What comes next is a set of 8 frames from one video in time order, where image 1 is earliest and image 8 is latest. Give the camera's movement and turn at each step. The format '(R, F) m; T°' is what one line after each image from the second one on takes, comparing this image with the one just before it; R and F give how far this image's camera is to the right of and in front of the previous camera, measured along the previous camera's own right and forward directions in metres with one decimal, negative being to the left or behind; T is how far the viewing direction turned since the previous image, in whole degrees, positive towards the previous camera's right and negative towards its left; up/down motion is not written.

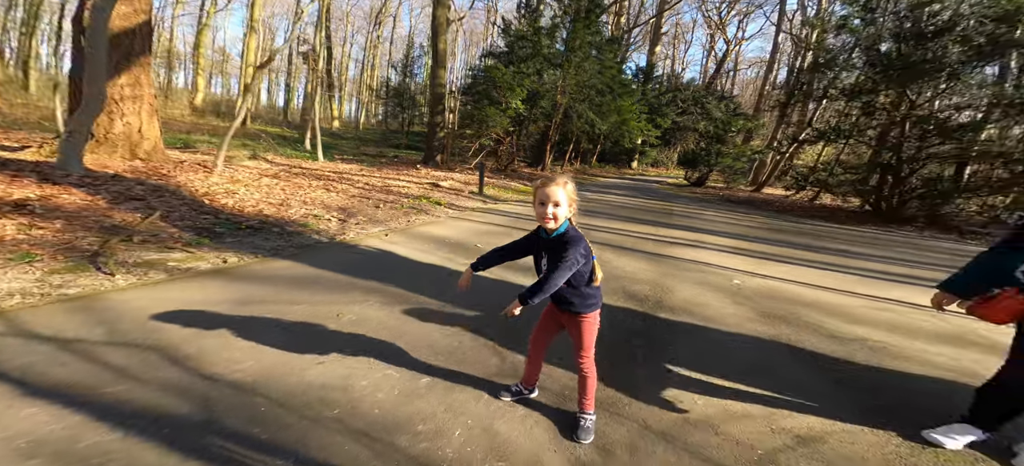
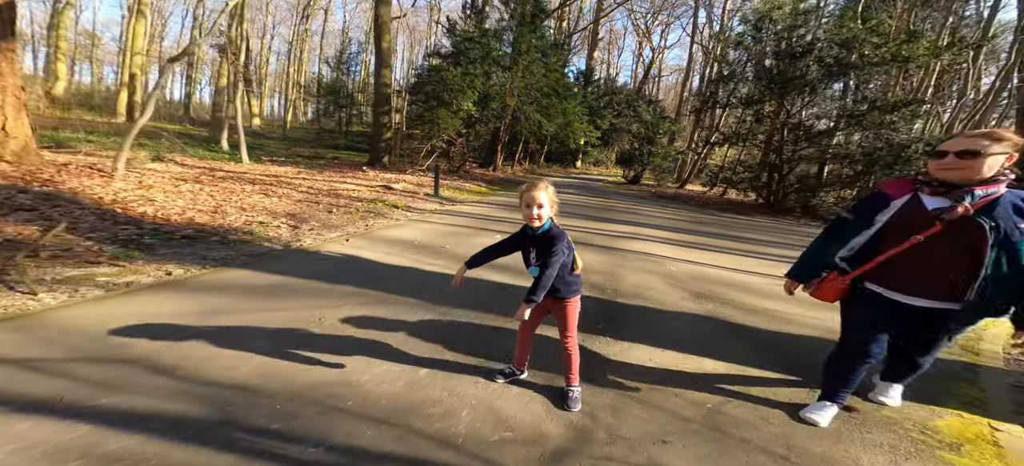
(-0.3, -0.3) m; +8°
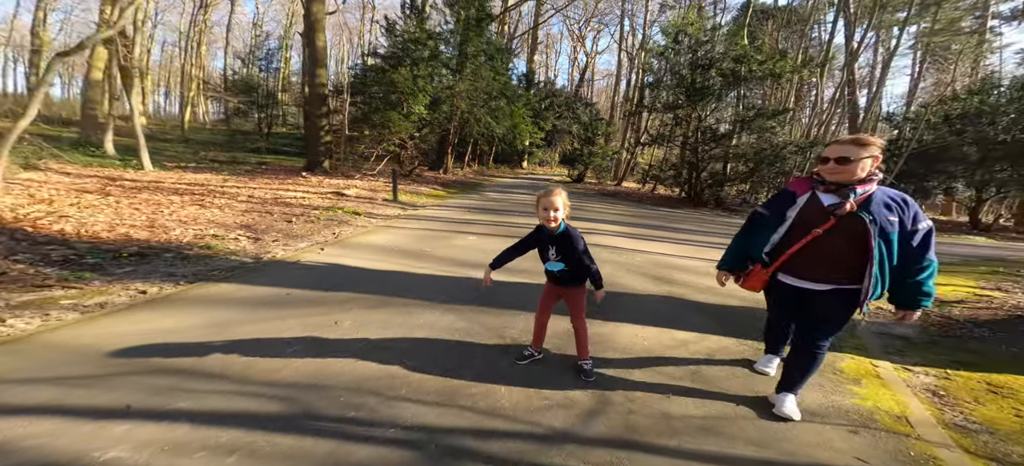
(-0.6, -0.3) m; +9°
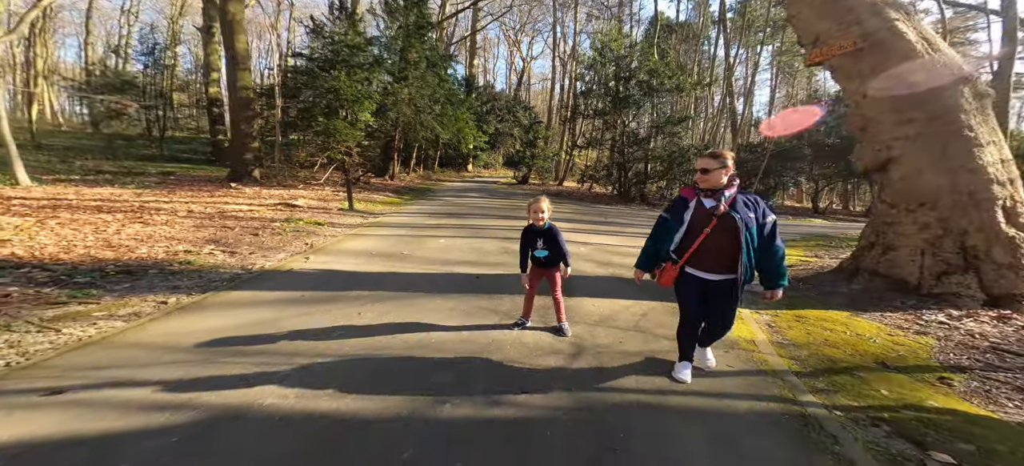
(-0.7, -1.0) m; +10°
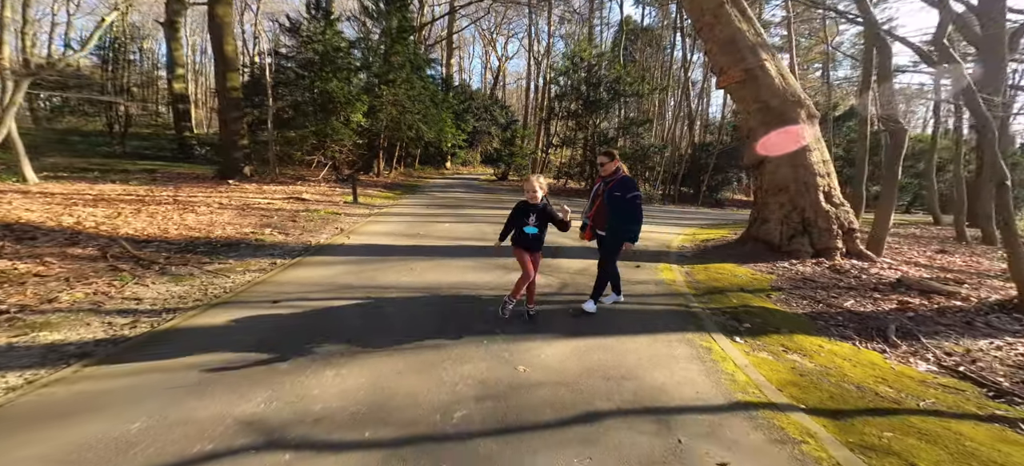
(-0.5, -2.2) m; +4°
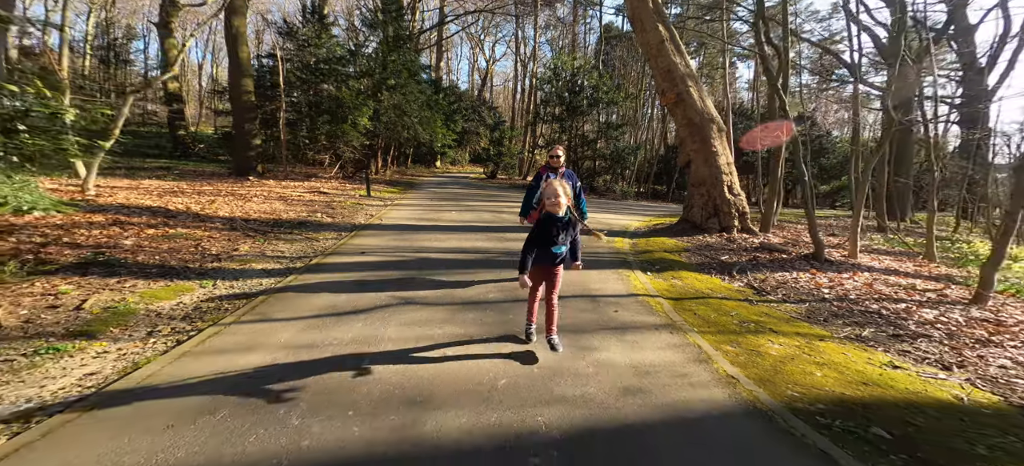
(-0.3, -2.9) m; +2°
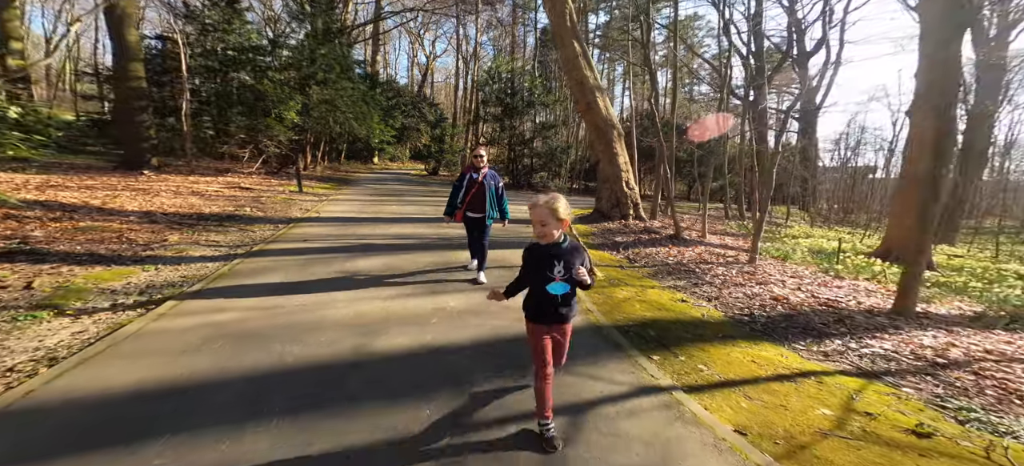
(+0.4, -1.4) m; +7°
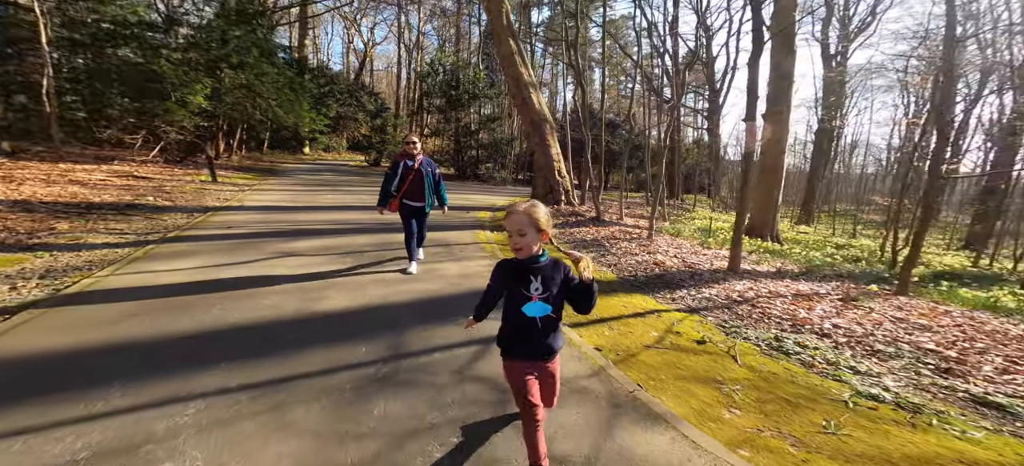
(+0.3, -0.9) m; +6°
